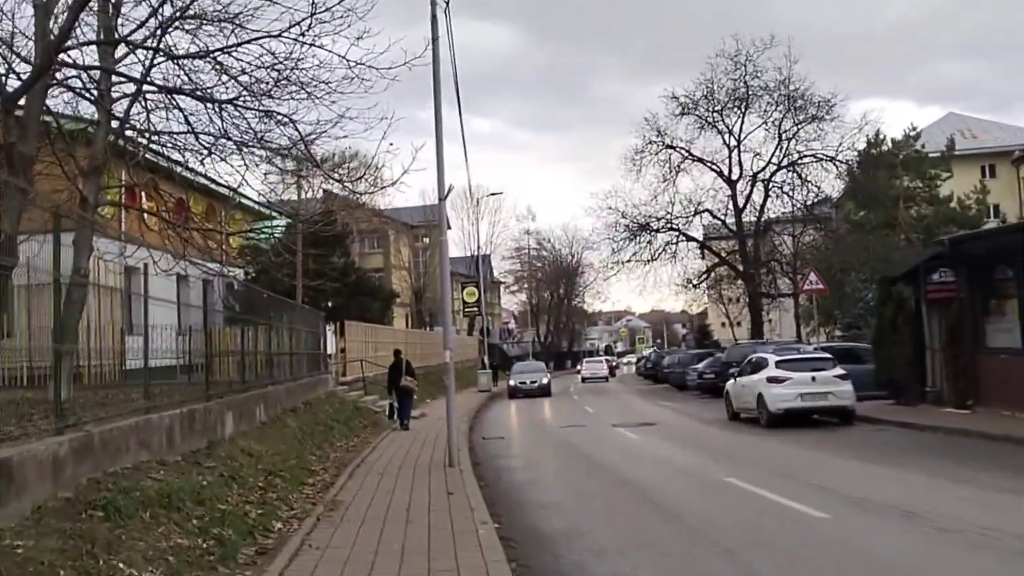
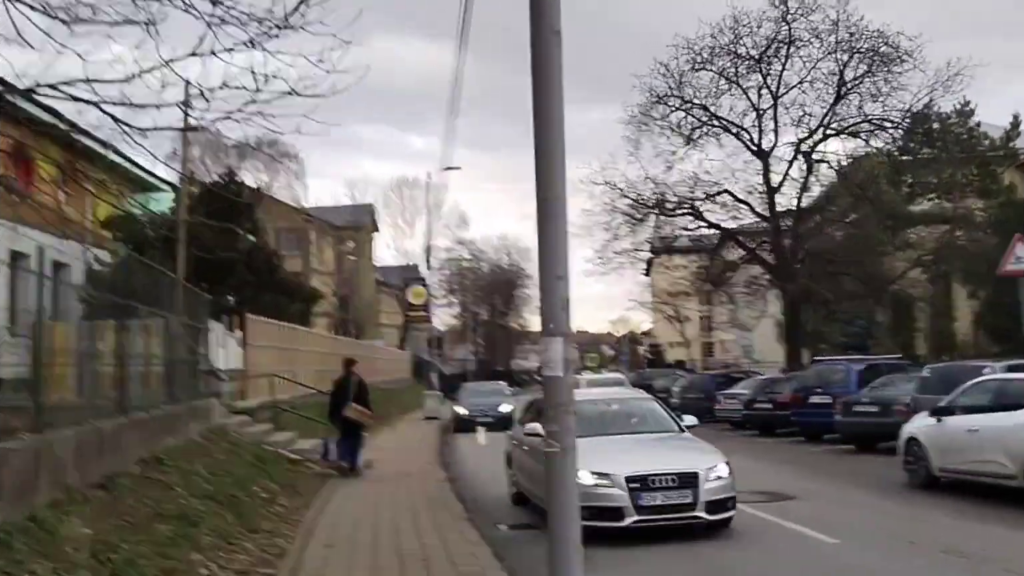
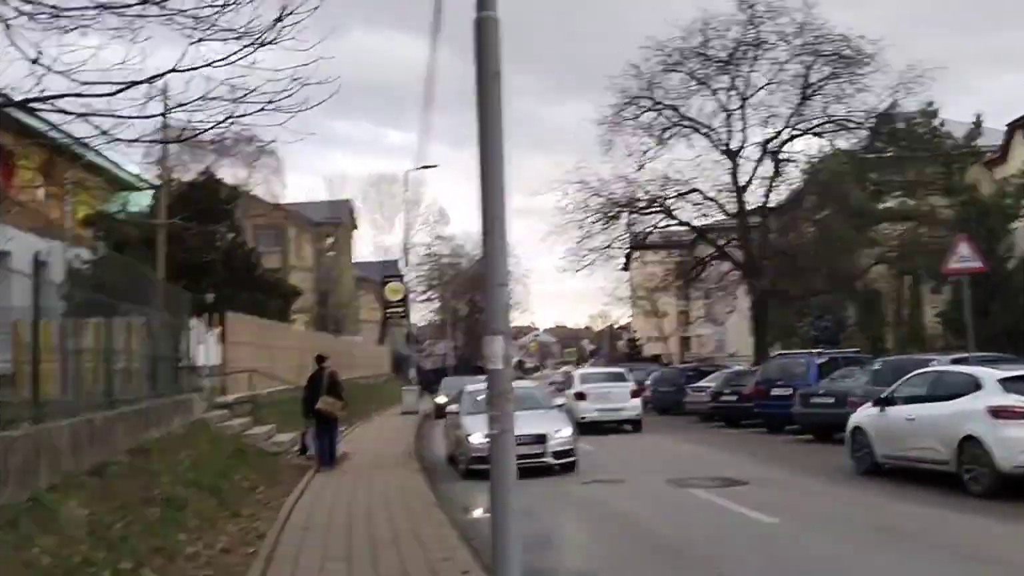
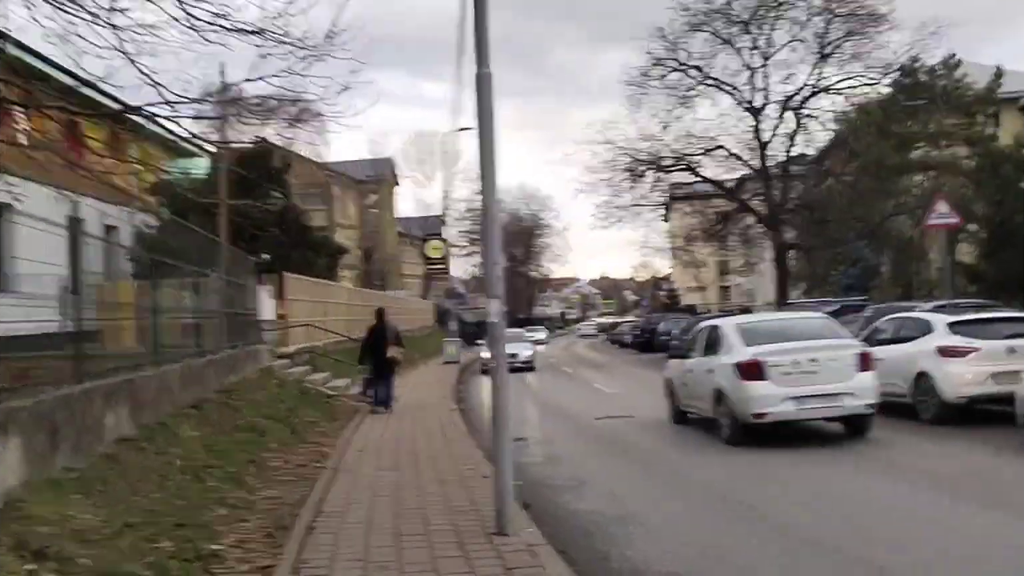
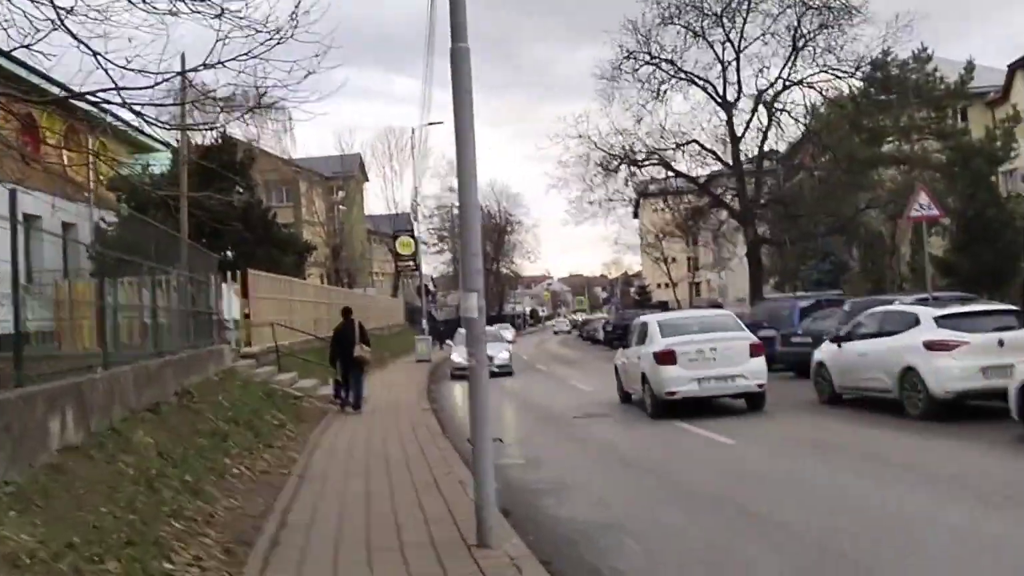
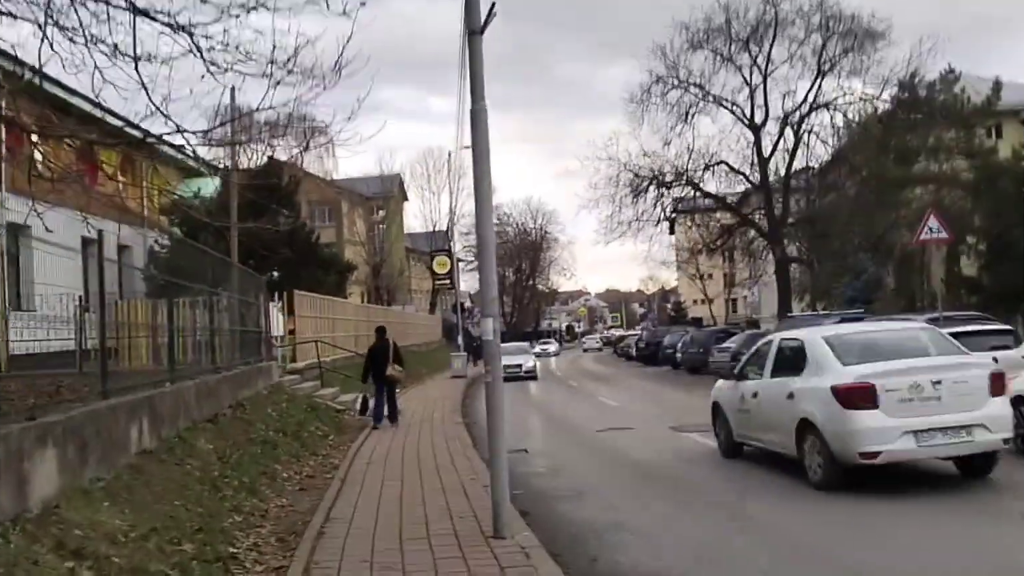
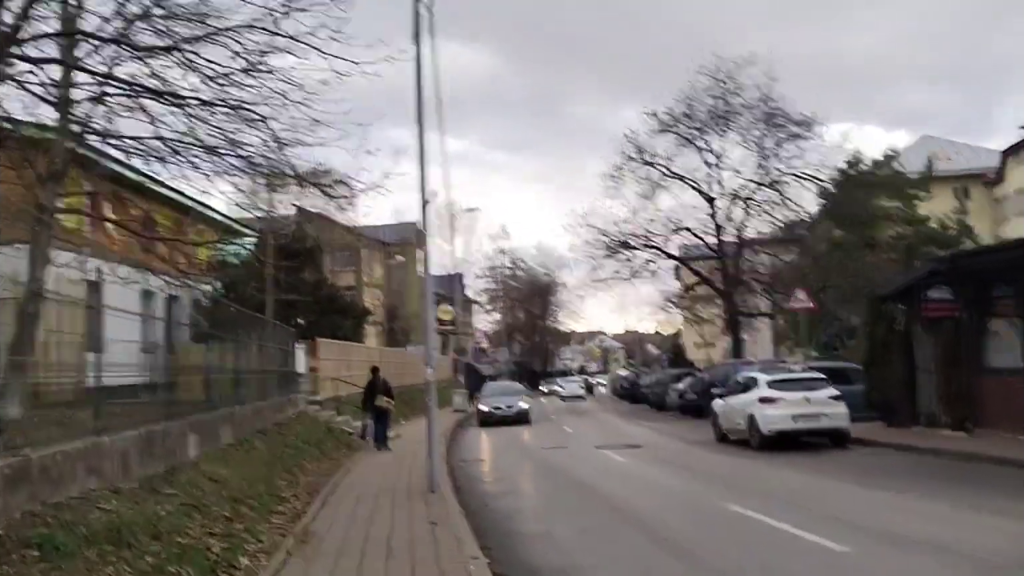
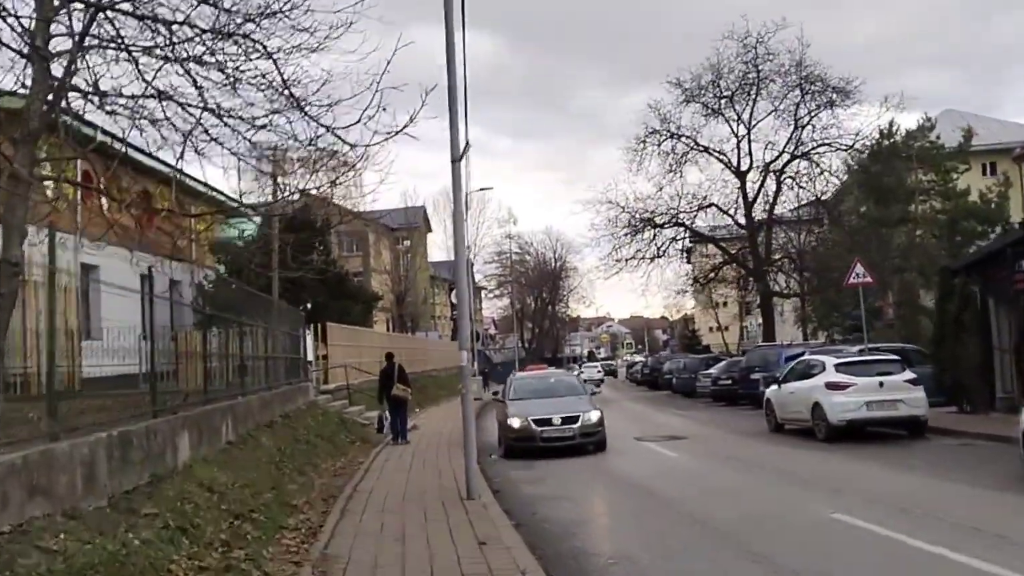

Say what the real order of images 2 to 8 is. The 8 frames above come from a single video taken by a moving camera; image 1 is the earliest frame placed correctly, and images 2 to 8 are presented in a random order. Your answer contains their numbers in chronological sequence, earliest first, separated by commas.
7, 8, 6, 4, 5, 3, 2
